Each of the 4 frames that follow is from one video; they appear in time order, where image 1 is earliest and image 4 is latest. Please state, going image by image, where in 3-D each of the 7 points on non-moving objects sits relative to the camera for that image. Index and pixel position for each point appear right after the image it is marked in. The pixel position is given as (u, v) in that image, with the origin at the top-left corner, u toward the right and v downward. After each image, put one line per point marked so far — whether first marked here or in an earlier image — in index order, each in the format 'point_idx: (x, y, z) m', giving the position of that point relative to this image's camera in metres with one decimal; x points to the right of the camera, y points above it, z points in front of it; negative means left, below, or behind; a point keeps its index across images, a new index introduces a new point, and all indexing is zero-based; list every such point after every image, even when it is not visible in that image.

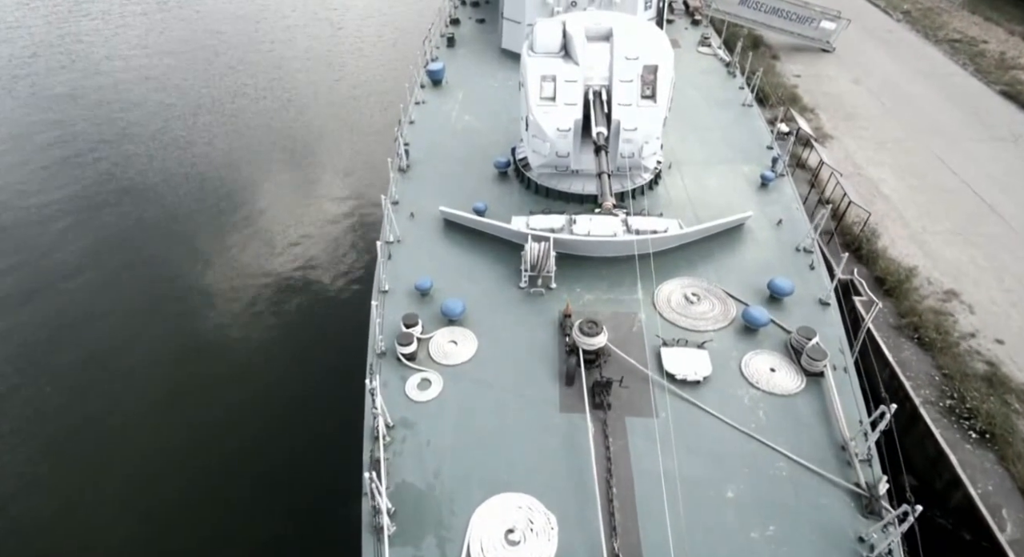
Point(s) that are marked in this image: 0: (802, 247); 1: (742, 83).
0: (+5.5, +0.6, +11.4) m
1: (+7.3, +6.2, +19.1) m
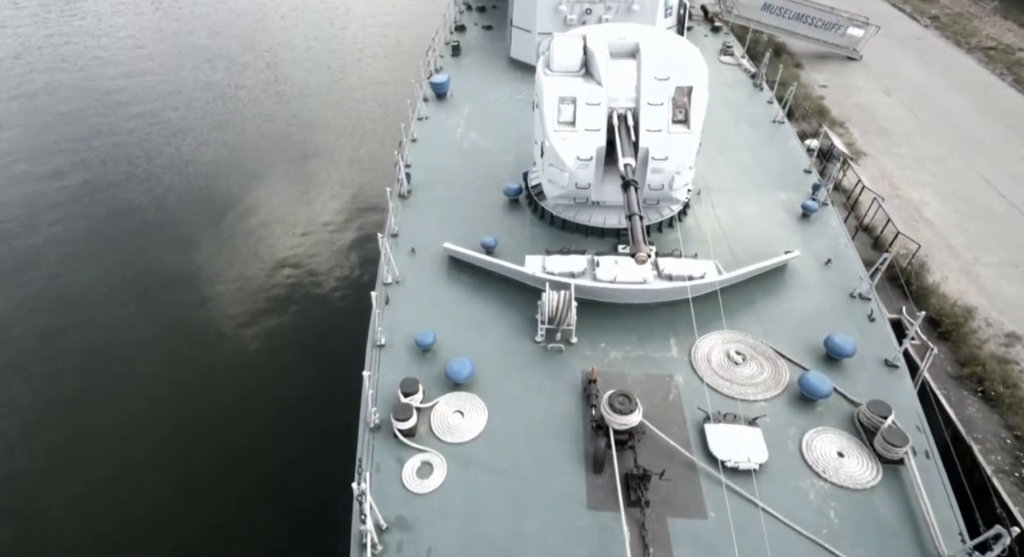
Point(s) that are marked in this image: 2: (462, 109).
0: (+5.7, -0.2, +10.0) m
1: (+7.6, +5.3, +17.7) m
2: (-1.5, +5.0, +17.6) m
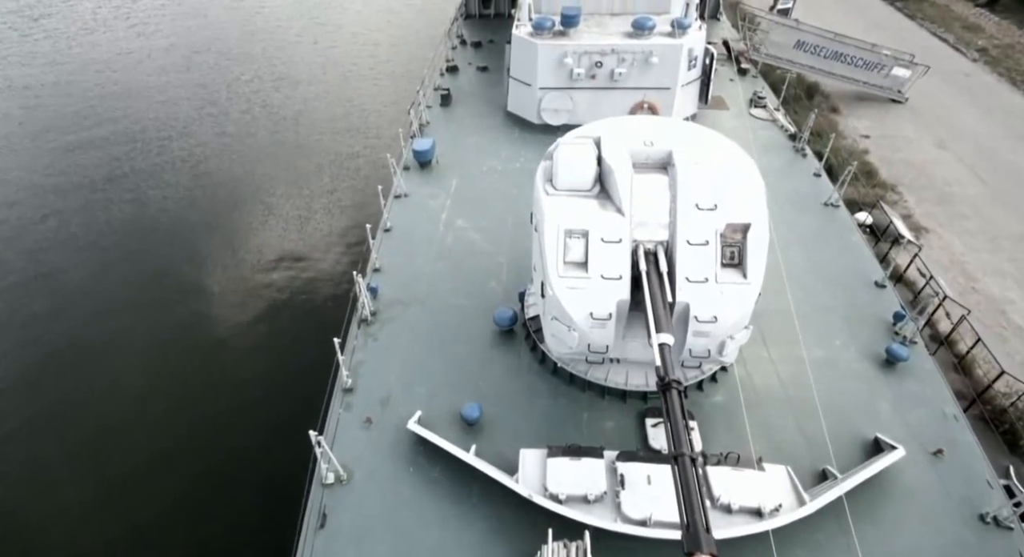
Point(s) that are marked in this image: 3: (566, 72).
0: (+5.6, -2.8, +7.0) m
1: (+7.5, +2.7, +14.8) m
2: (-1.6, +2.3, +14.7) m
3: (+1.4, +5.3, +15.5) m
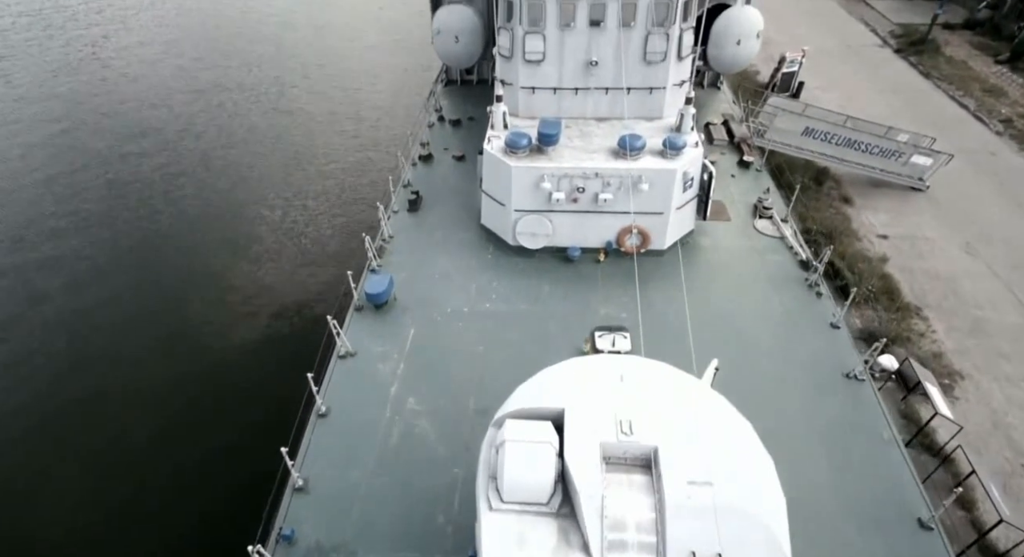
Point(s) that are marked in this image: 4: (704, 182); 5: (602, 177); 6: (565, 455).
0: (+4.9, -6.2, +4.7) m
1: (+6.8, -0.8, +12.6) m
2: (-2.3, -1.2, +12.5) m
3: (+0.7, +1.8, +13.4) m
4: (+4.5, +2.2, +14.1) m
5: (+1.9, +2.2, +13.0) m
6: (+0.5, -1.8, +5.8) m
